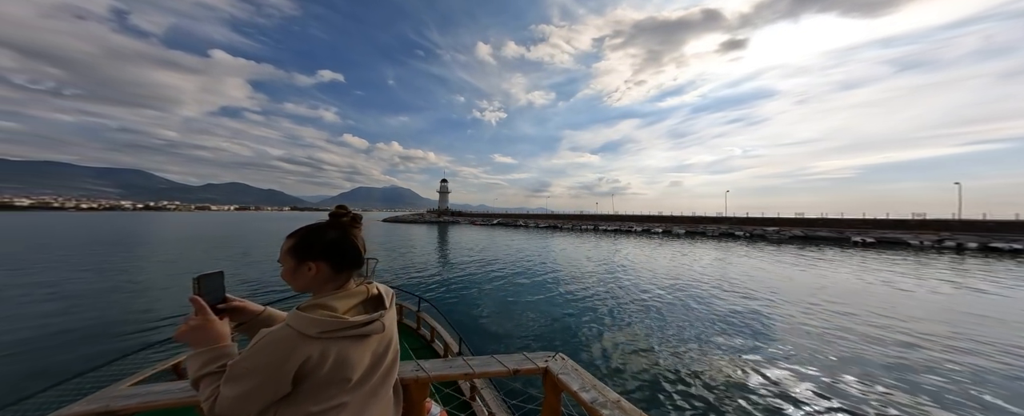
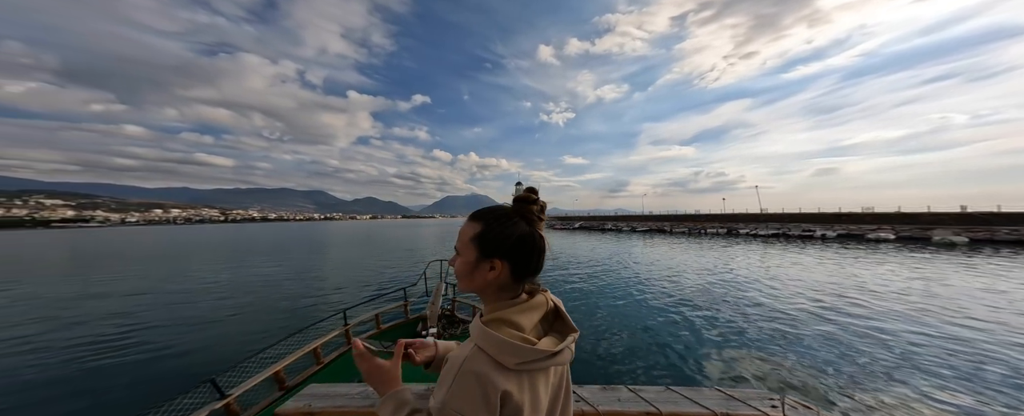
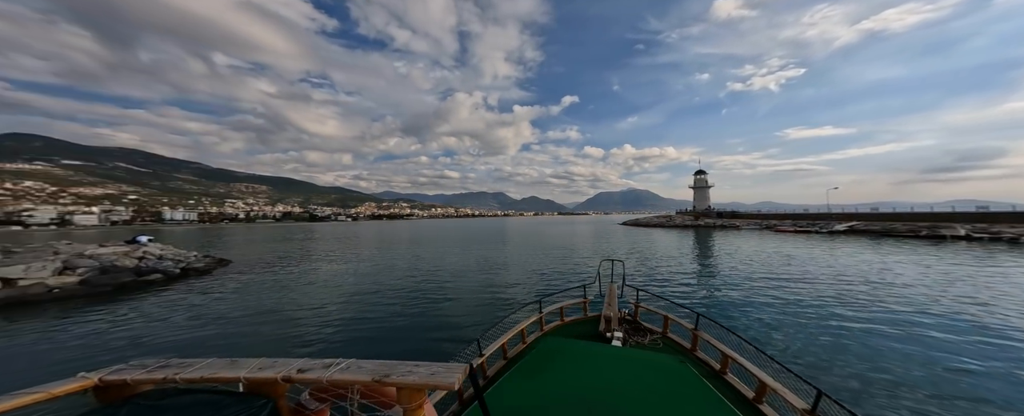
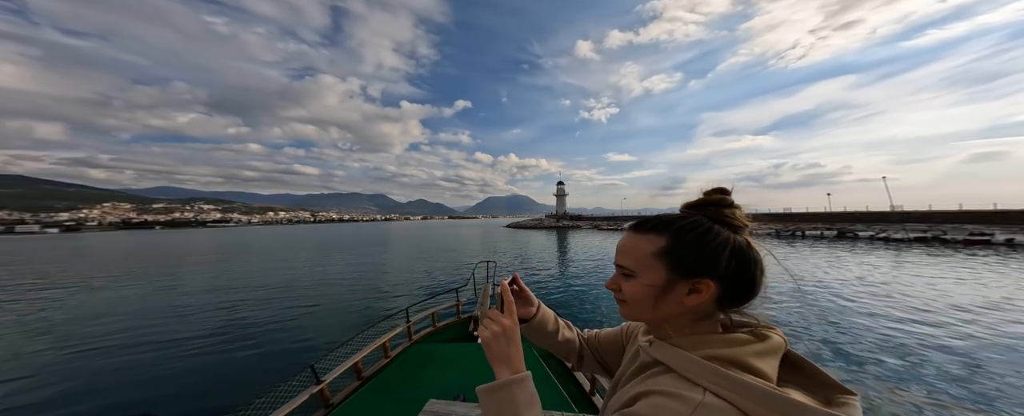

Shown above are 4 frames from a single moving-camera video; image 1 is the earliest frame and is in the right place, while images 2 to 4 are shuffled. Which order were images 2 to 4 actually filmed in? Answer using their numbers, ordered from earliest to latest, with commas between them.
2, 4, 3
